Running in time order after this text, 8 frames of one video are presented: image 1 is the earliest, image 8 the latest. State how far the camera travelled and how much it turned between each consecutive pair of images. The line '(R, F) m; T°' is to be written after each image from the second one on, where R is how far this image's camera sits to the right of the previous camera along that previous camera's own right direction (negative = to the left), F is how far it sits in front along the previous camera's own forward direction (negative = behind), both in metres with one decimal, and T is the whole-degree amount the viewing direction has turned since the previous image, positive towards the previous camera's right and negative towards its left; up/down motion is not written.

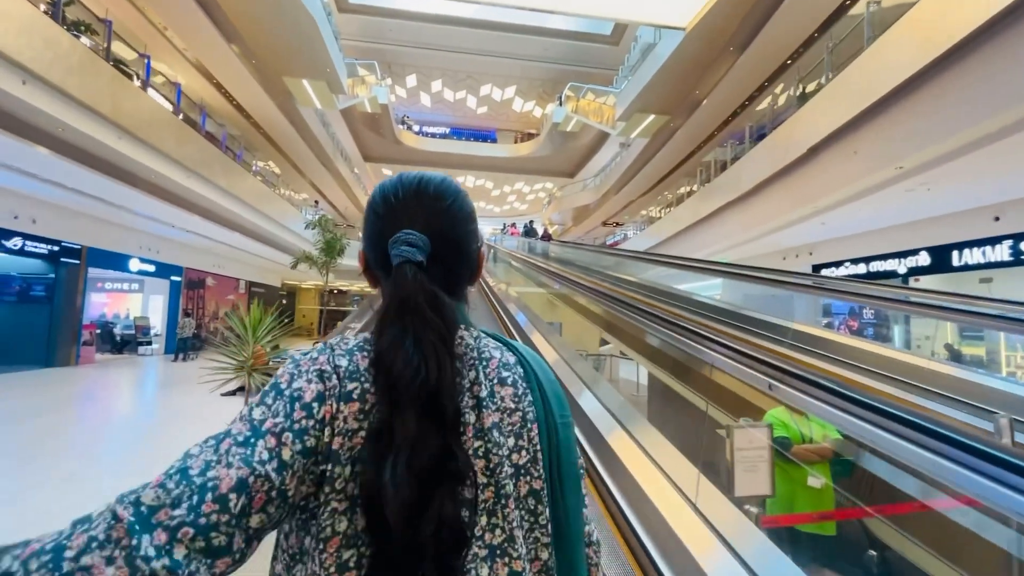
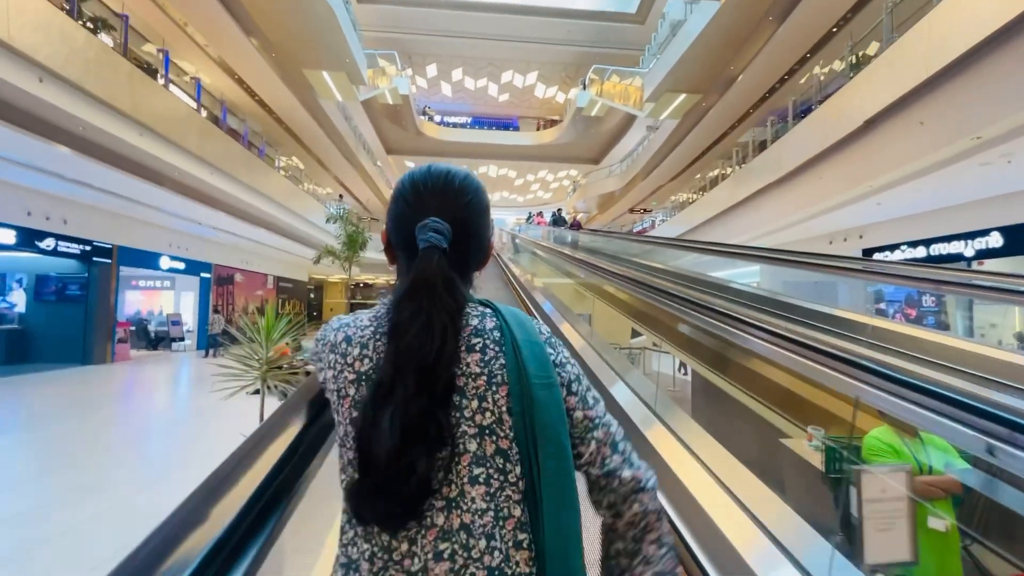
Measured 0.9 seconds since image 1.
(0.0, +0.2) m; -3°
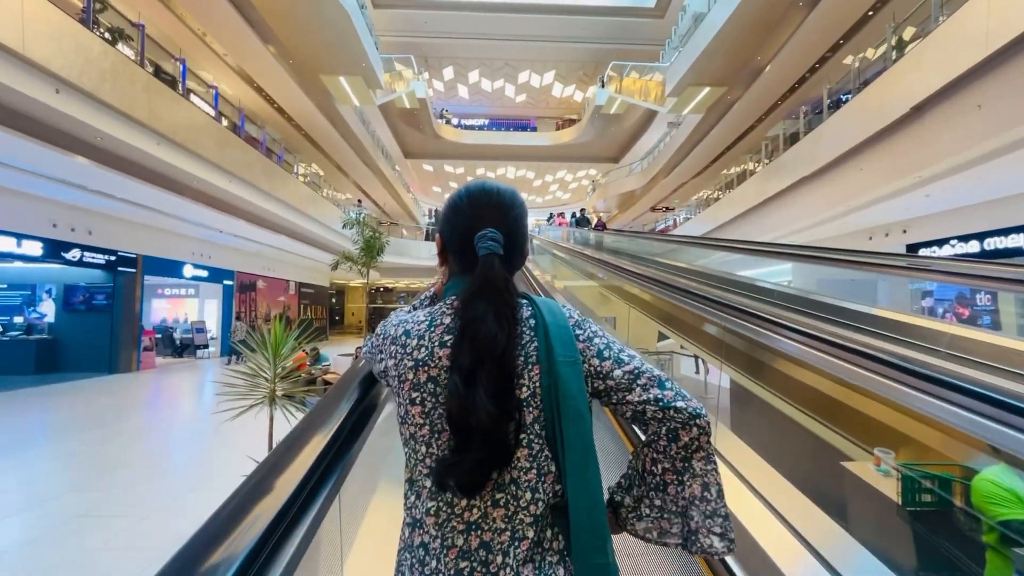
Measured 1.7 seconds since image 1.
(0.0, +0.2) m; -2°
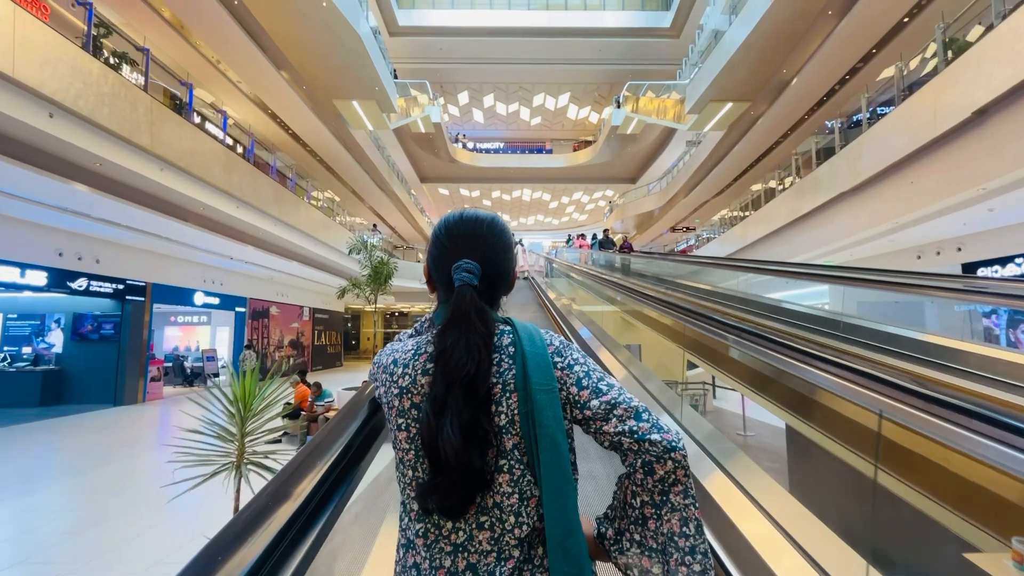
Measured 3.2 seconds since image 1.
(0.0, +0.4) m; -2°
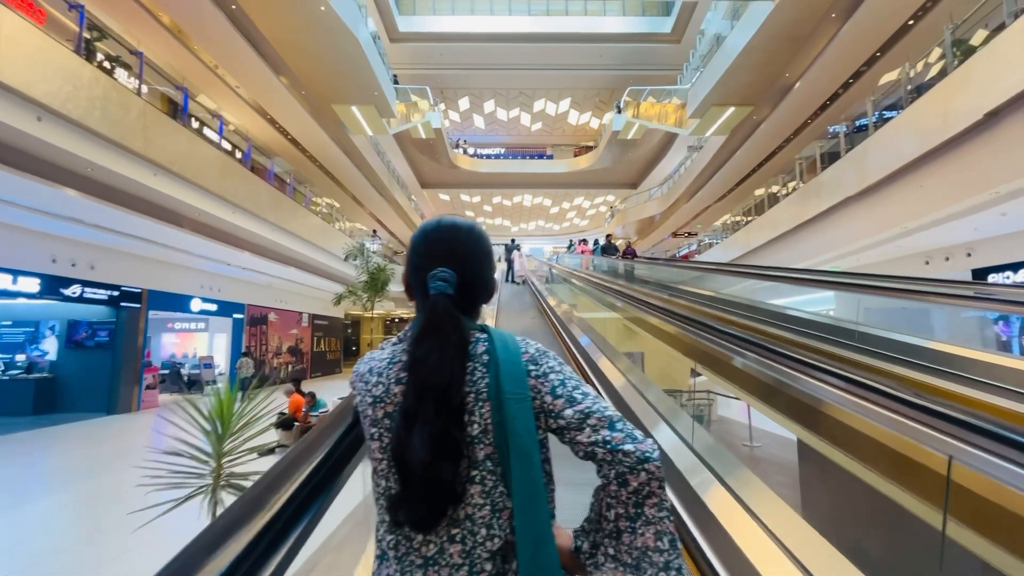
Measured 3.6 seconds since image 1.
(0.0, +0.1) m; 0°
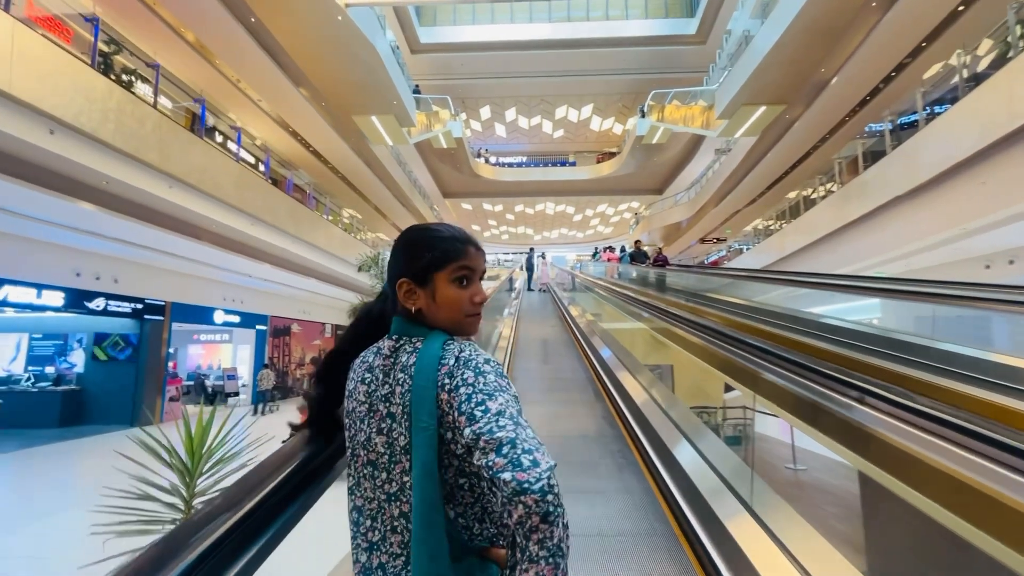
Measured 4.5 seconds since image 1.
(0.0, +0.2) m; -3°
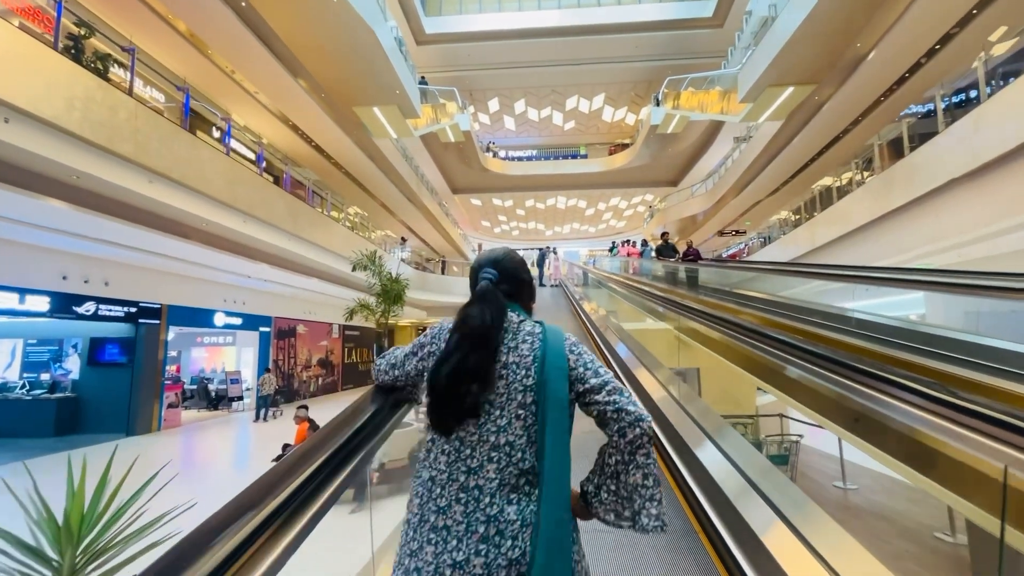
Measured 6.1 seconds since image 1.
(0.0, +0.4) m; -1°
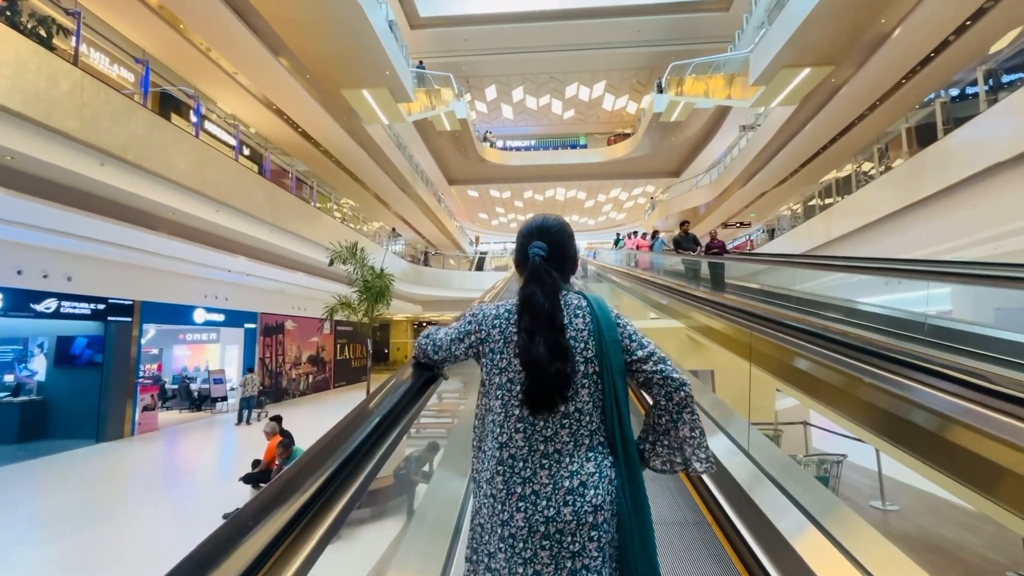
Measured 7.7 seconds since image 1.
(0.0, +0.5) m; 0°
